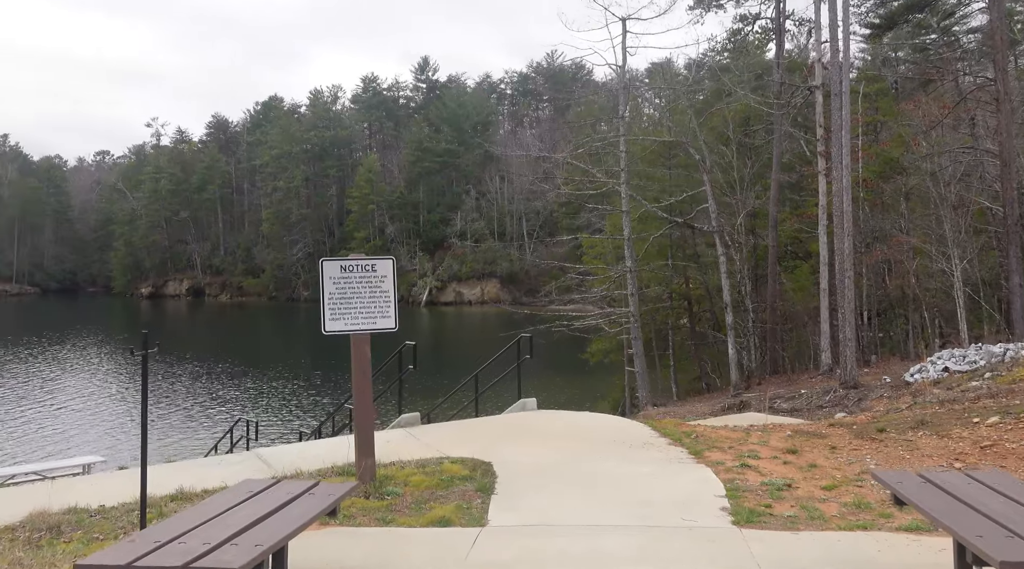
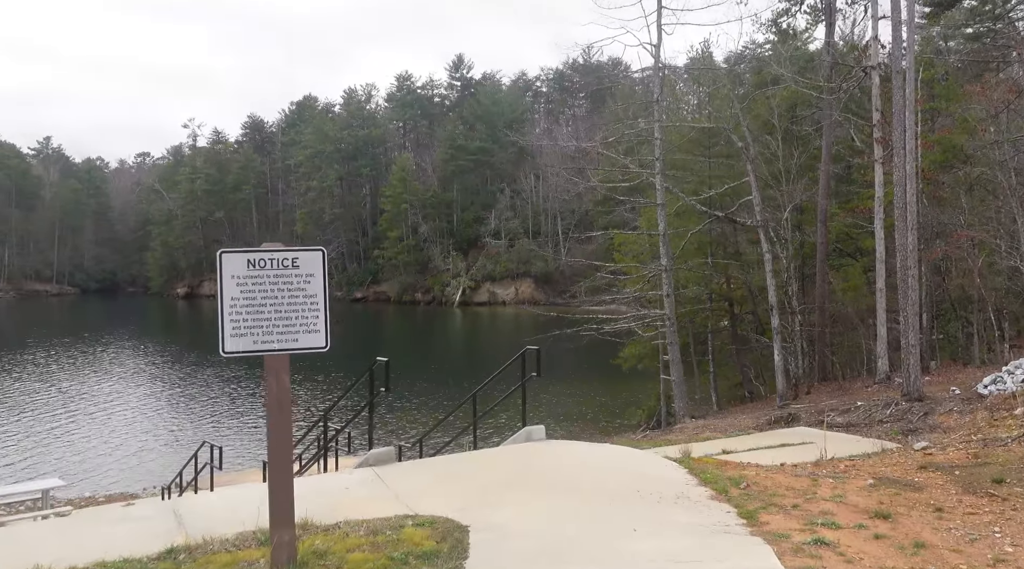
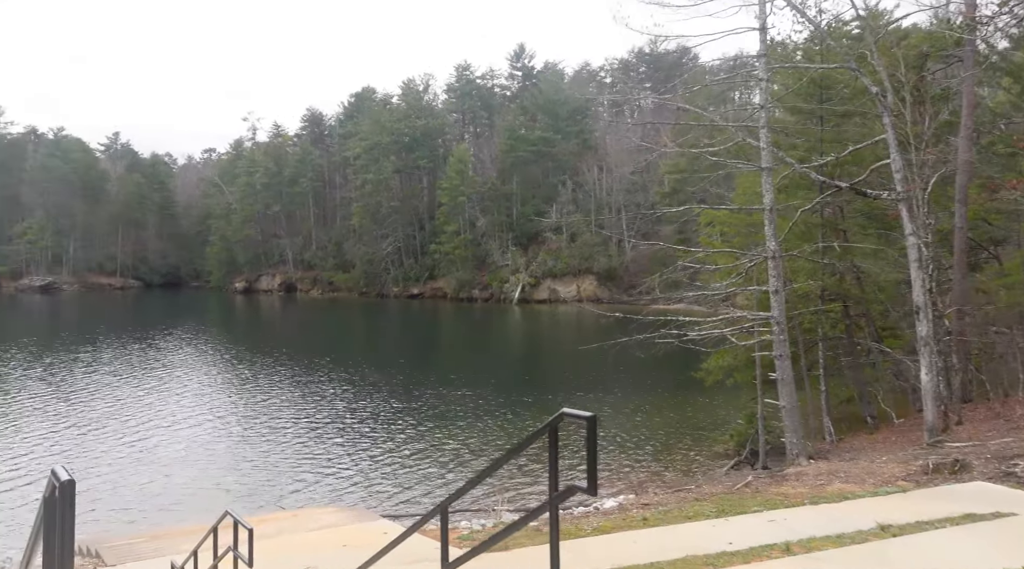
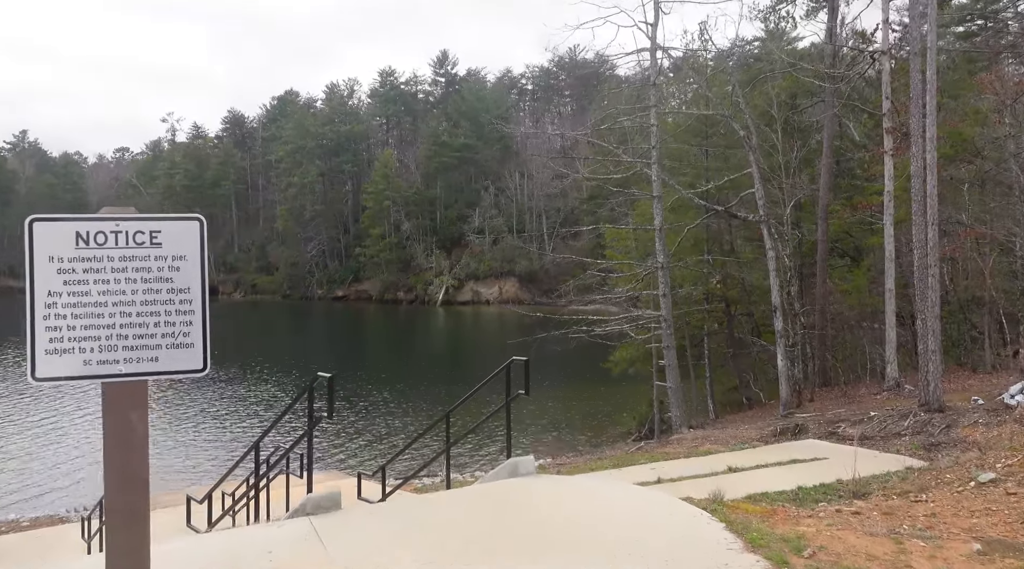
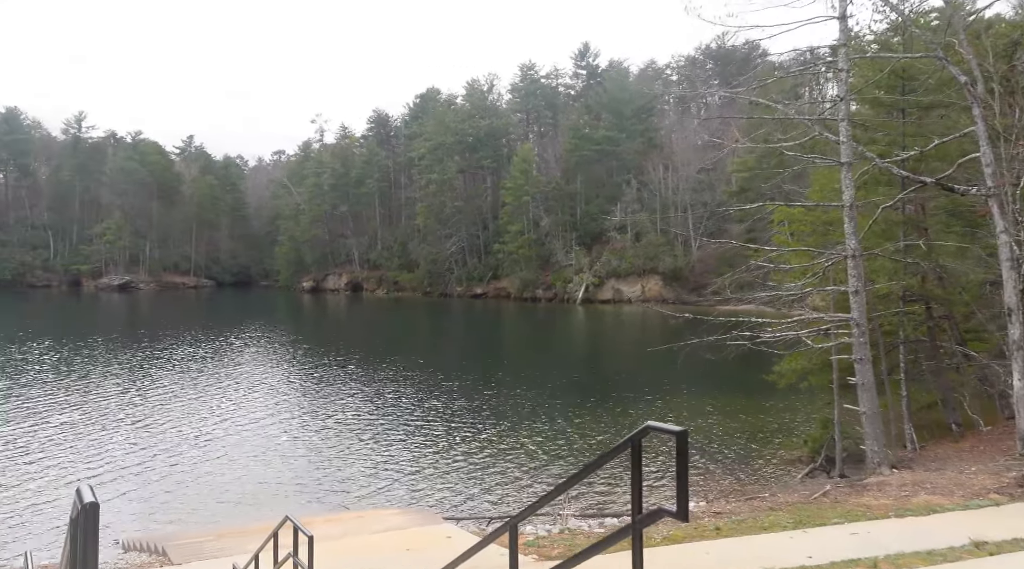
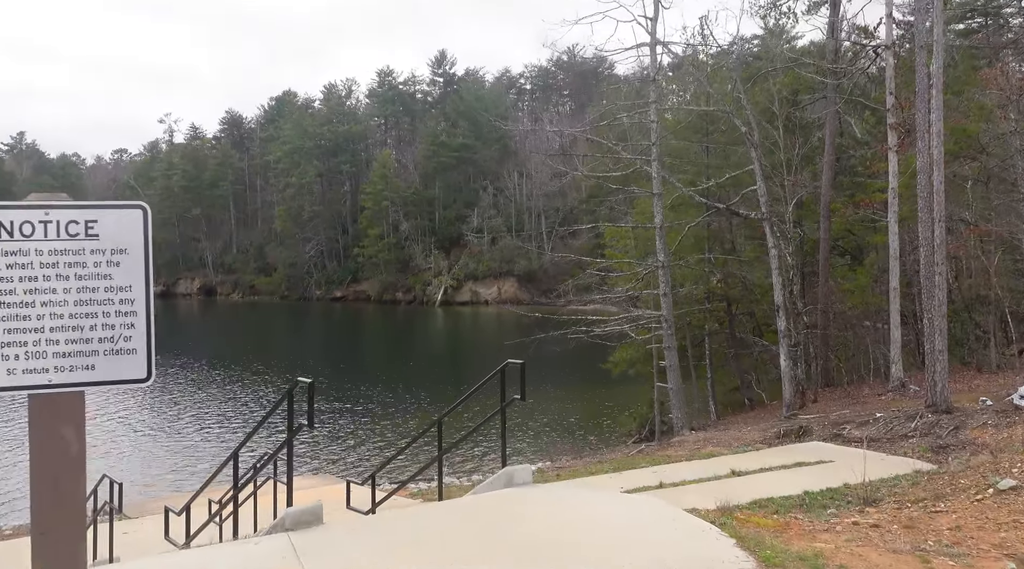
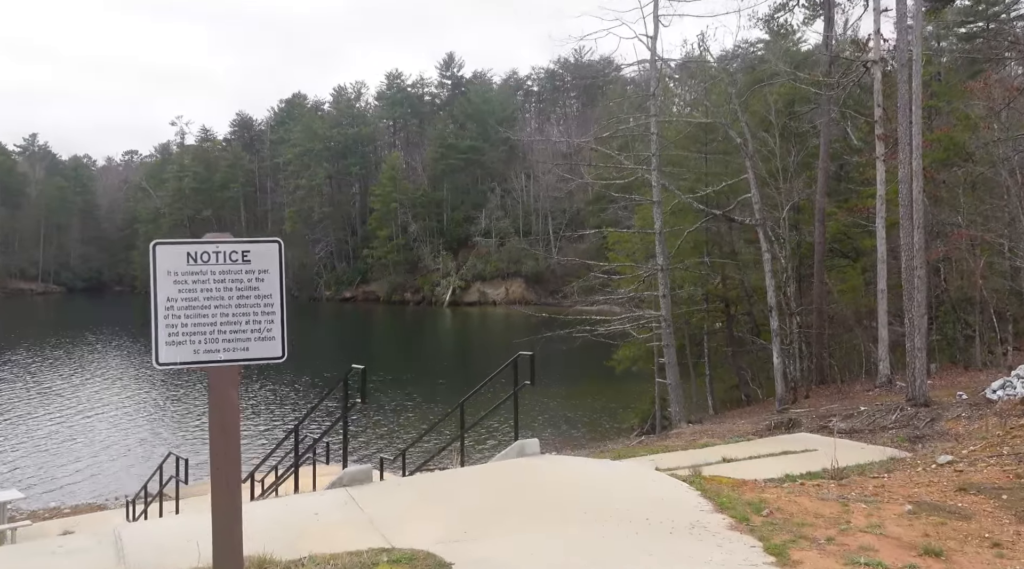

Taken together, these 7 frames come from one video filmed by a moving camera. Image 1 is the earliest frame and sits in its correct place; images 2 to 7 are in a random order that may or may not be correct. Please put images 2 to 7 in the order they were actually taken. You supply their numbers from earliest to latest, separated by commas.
2, 7, 4, 6, 3, 5
